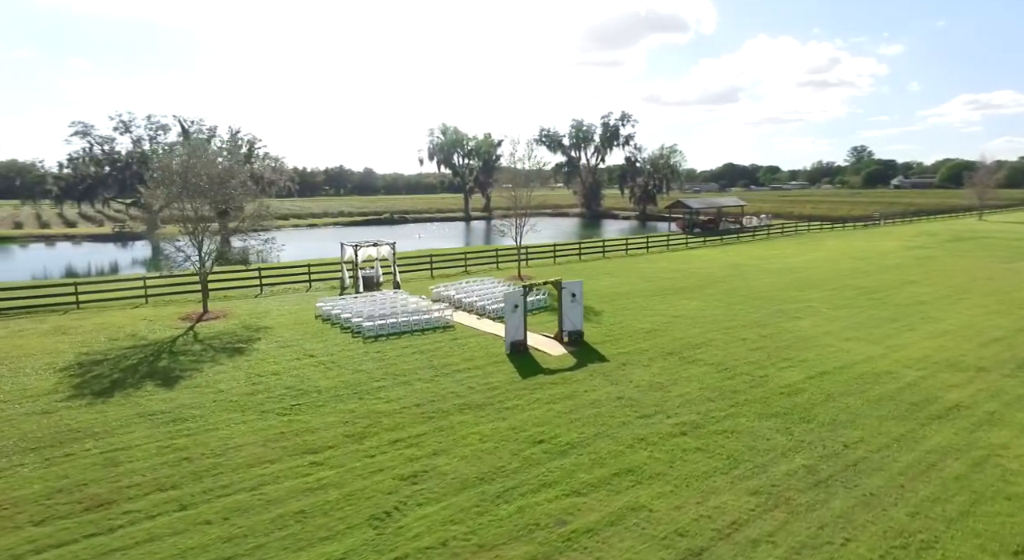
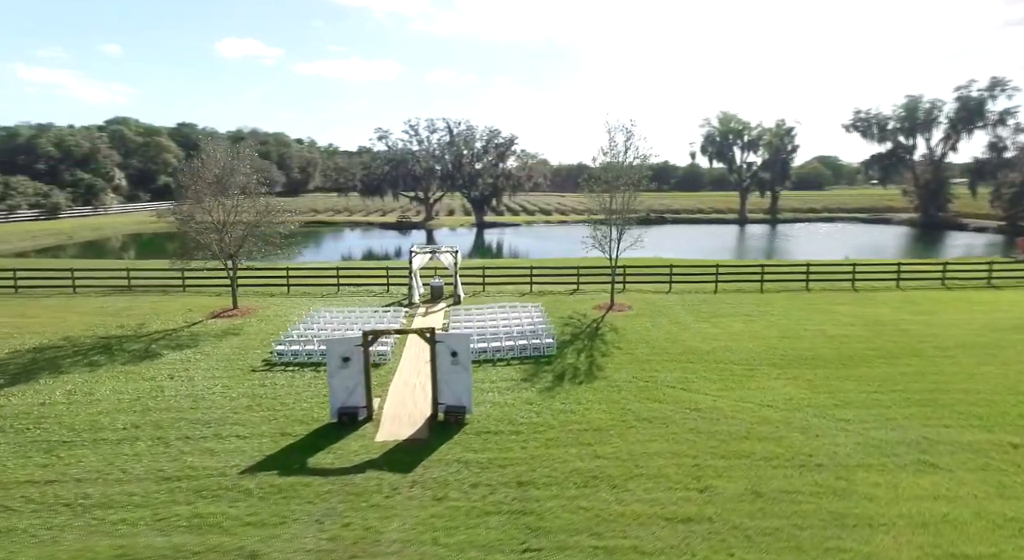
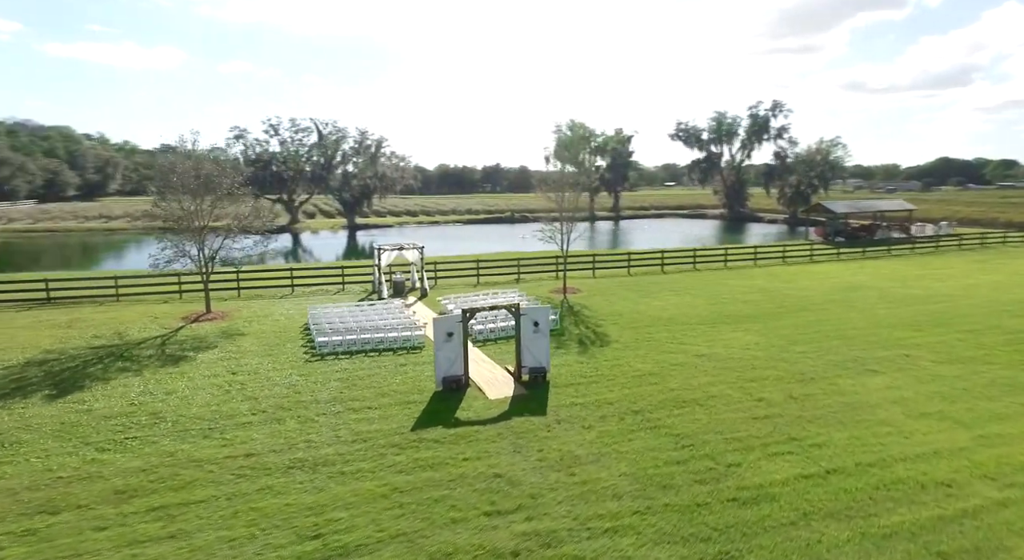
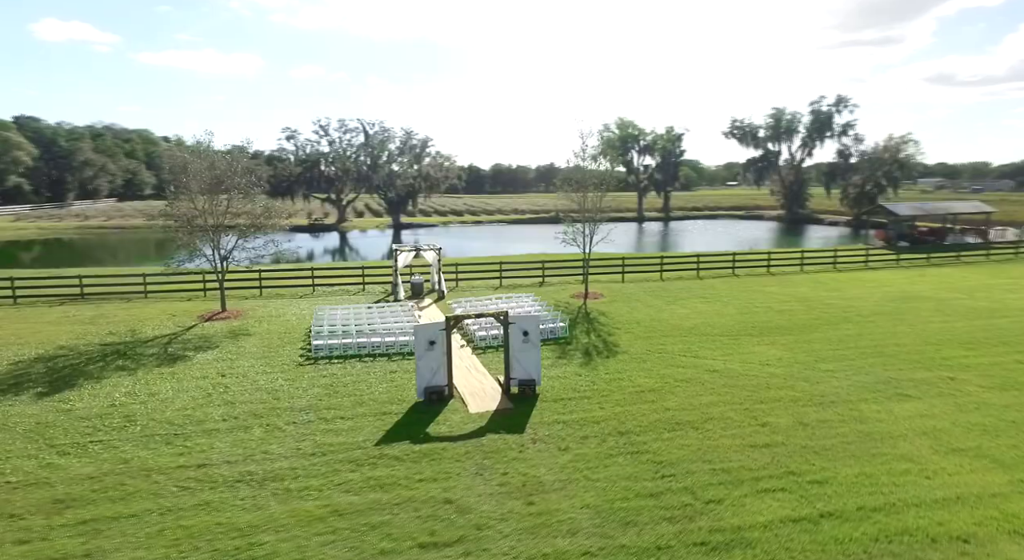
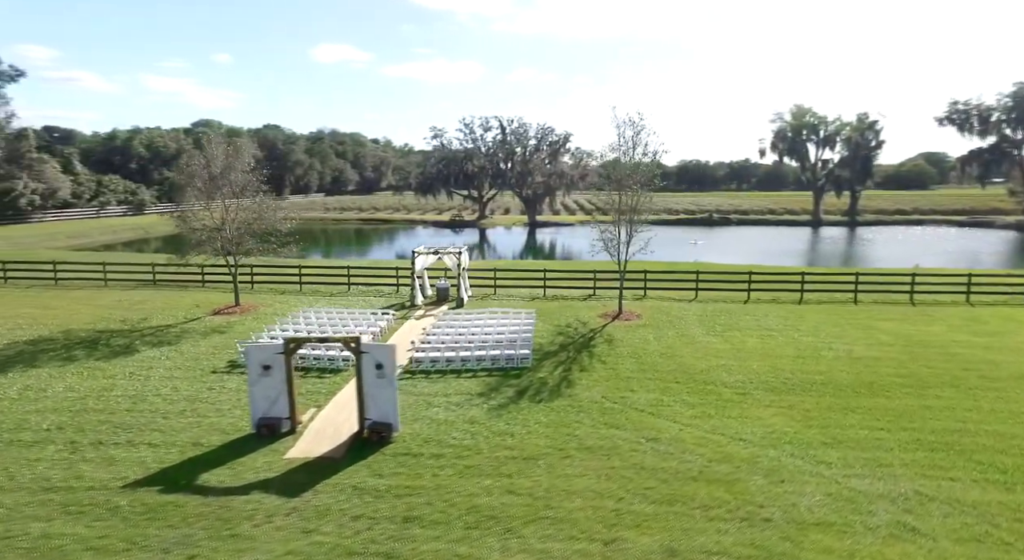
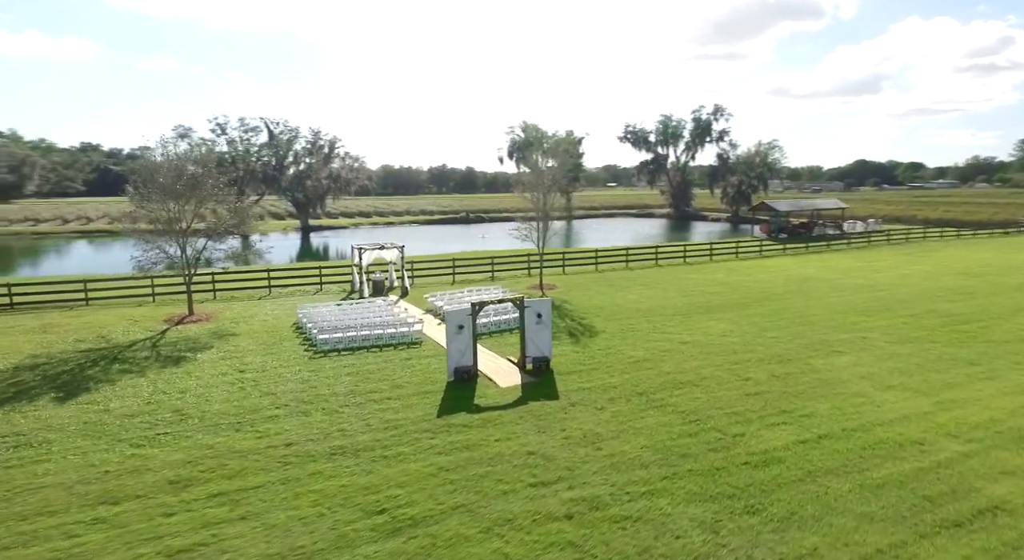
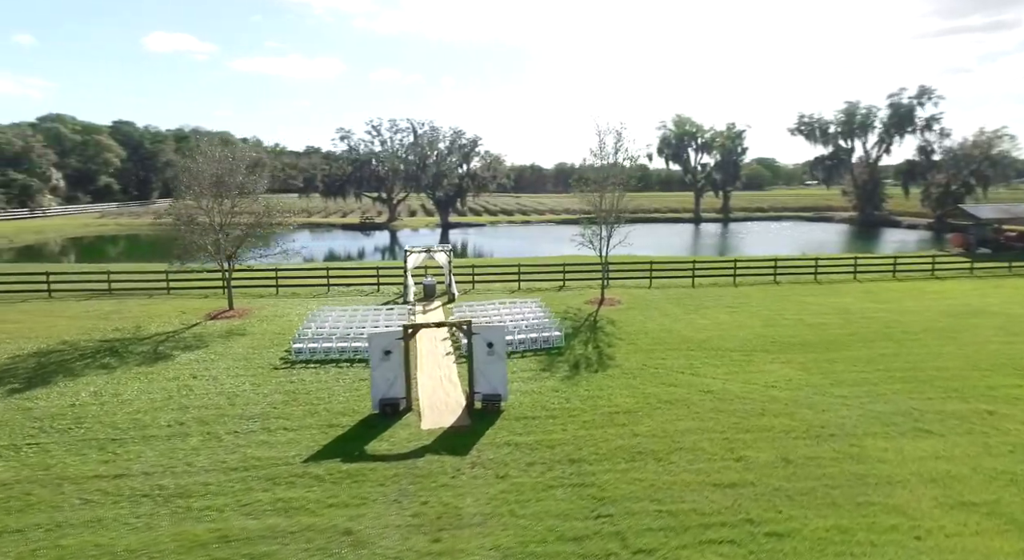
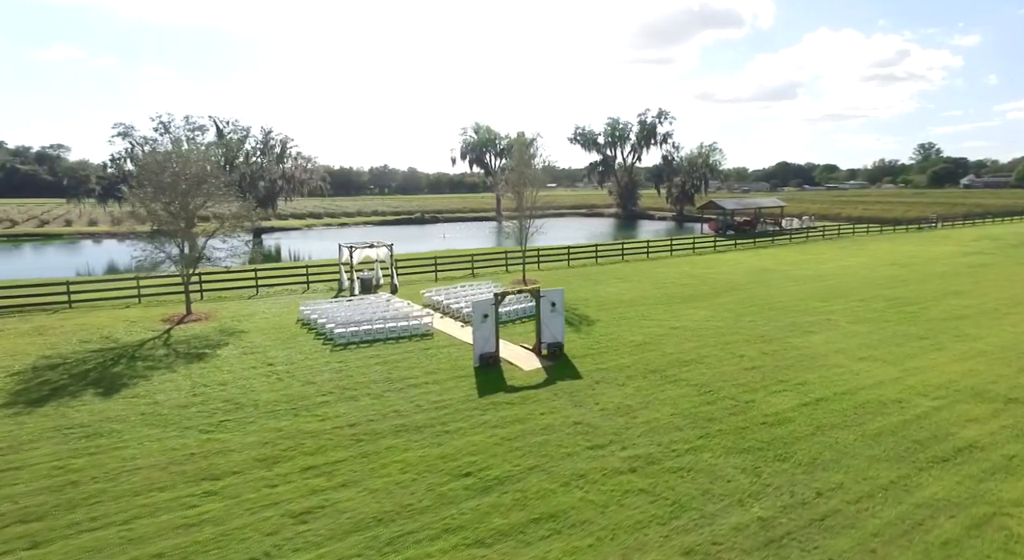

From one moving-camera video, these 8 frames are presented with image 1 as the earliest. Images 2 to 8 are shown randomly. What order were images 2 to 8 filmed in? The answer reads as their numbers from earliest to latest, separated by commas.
8, 6, 3, 4, 7, 2, 5
